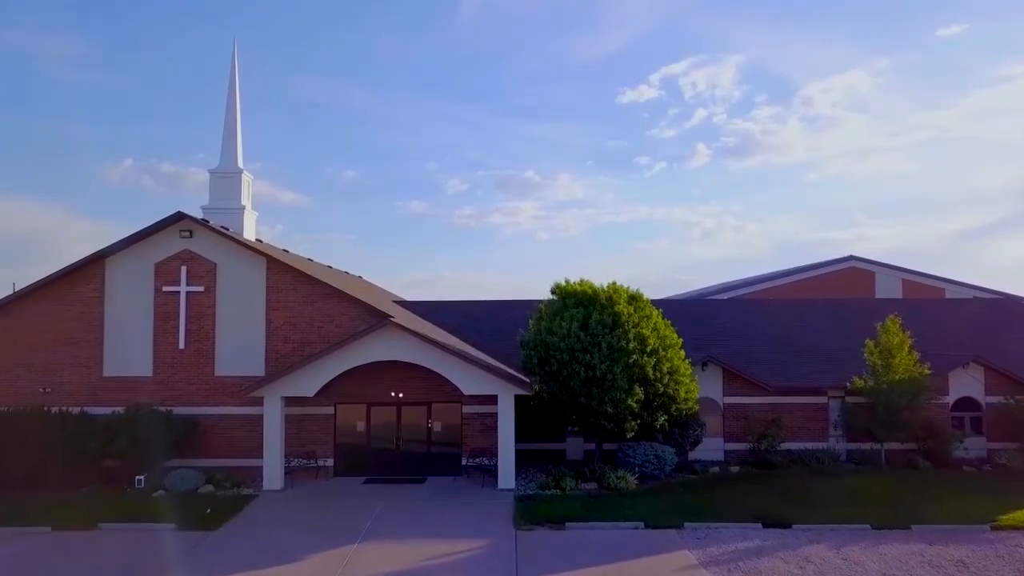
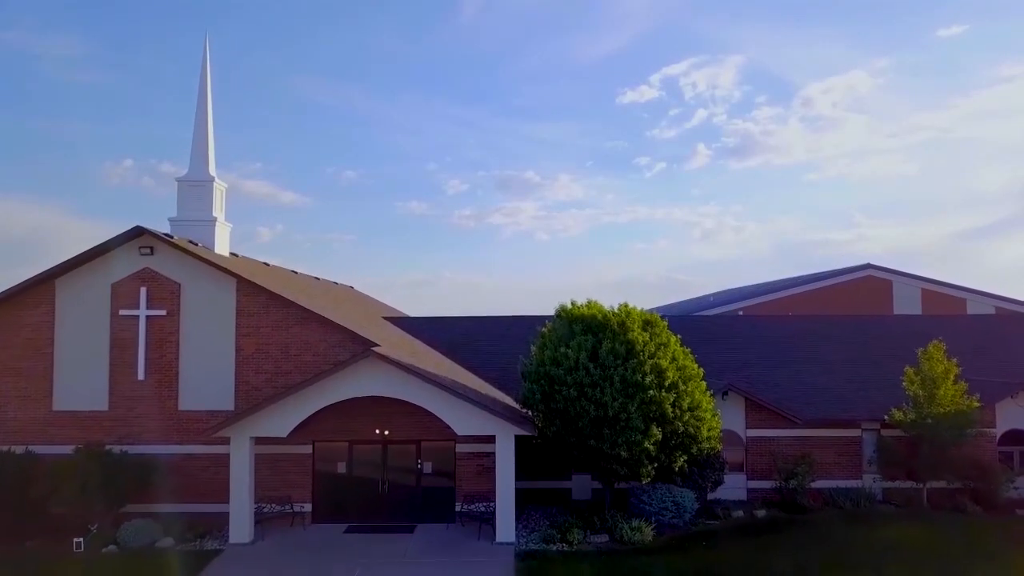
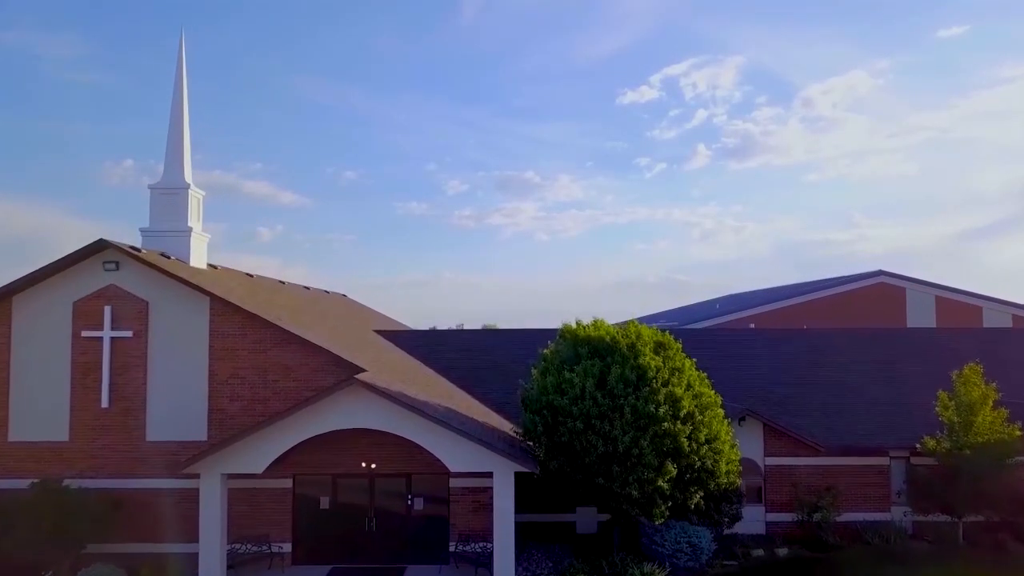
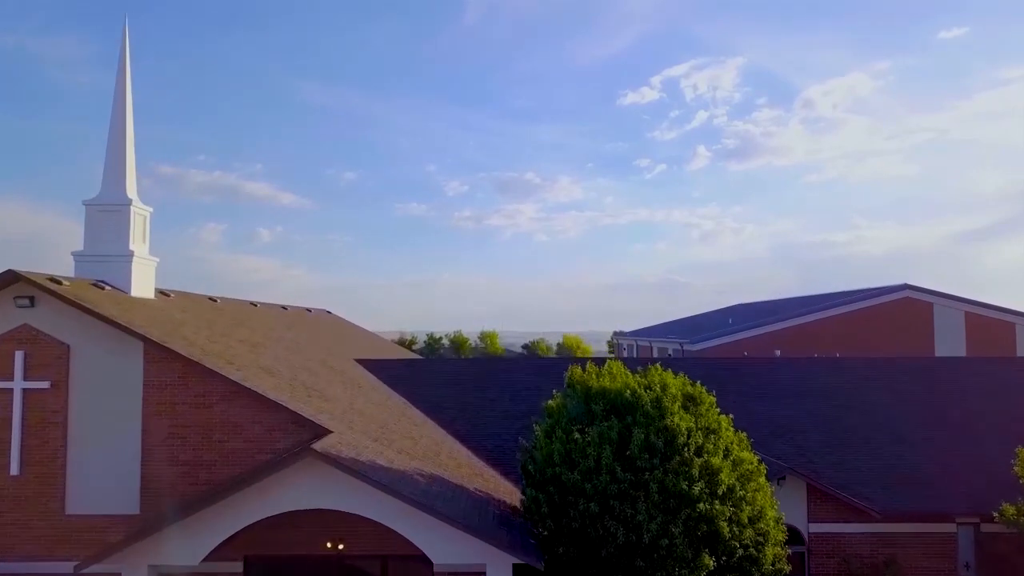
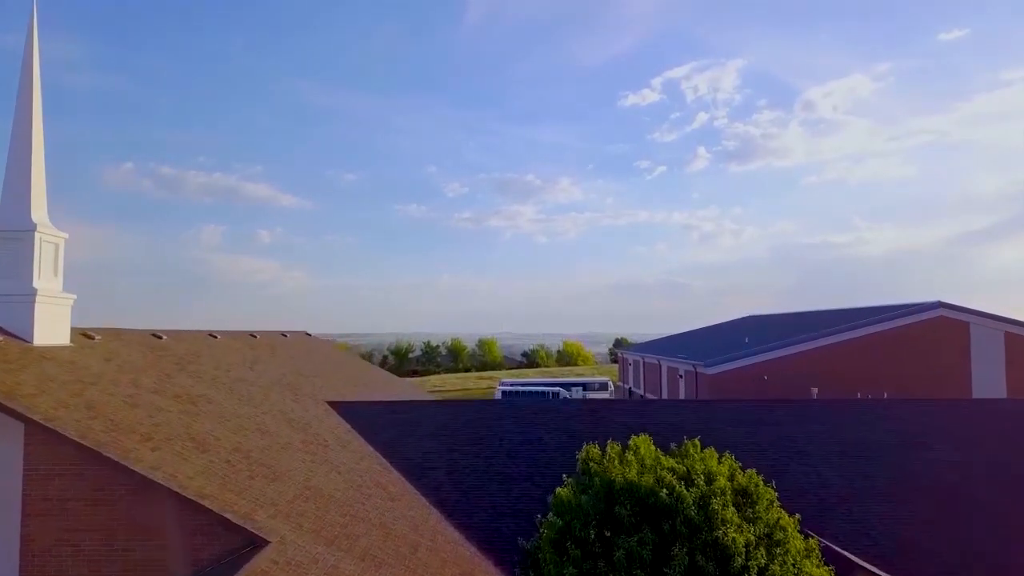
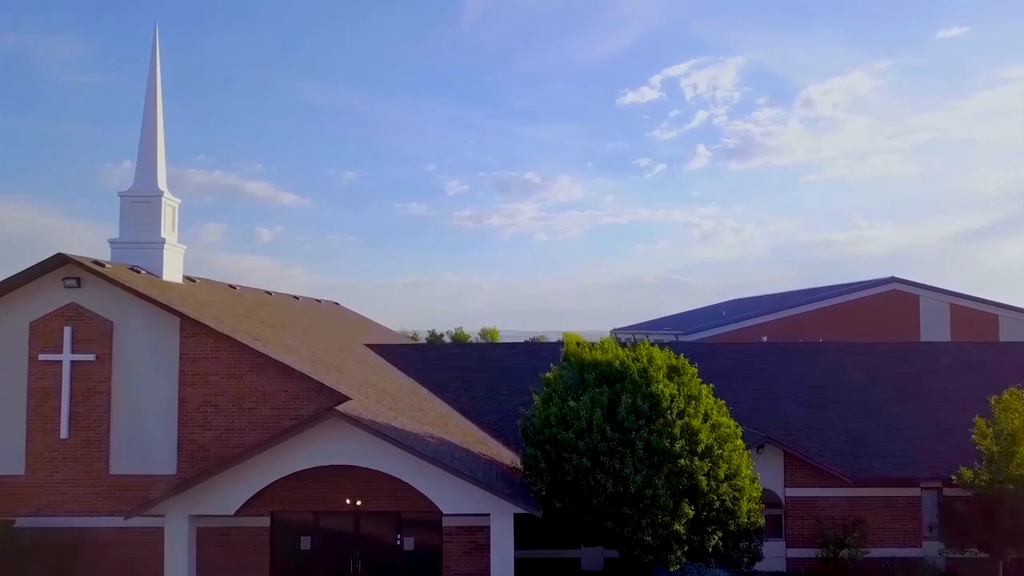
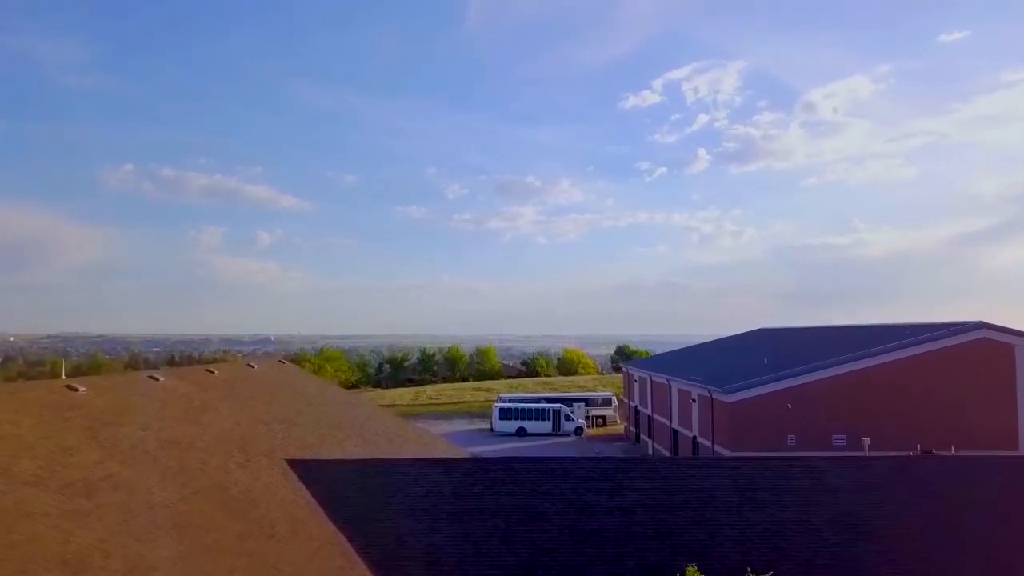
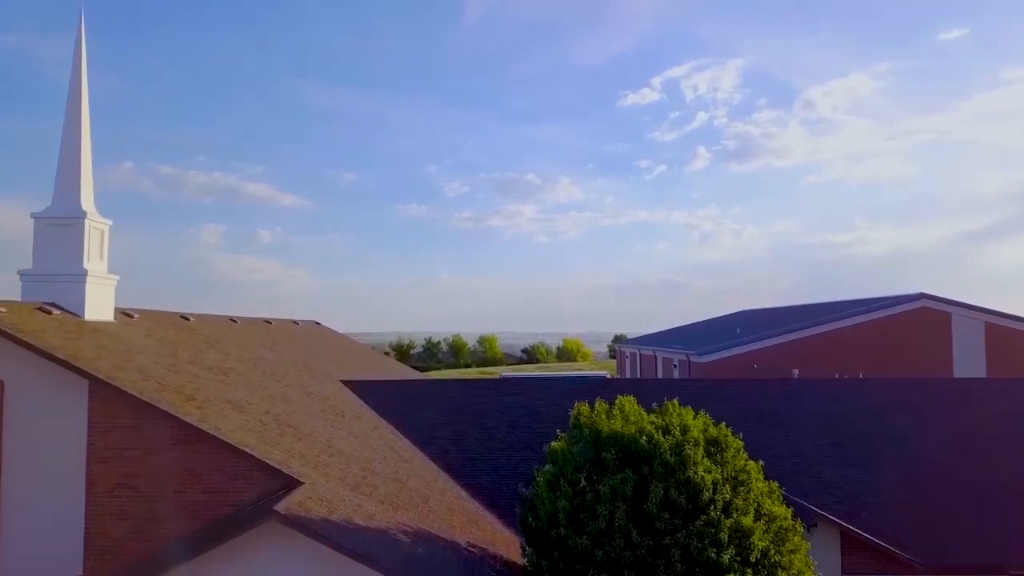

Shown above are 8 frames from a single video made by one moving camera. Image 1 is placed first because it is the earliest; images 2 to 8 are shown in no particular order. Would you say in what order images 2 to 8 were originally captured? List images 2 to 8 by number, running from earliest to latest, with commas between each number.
2, 3, 6, 4, 8, 5, 7
